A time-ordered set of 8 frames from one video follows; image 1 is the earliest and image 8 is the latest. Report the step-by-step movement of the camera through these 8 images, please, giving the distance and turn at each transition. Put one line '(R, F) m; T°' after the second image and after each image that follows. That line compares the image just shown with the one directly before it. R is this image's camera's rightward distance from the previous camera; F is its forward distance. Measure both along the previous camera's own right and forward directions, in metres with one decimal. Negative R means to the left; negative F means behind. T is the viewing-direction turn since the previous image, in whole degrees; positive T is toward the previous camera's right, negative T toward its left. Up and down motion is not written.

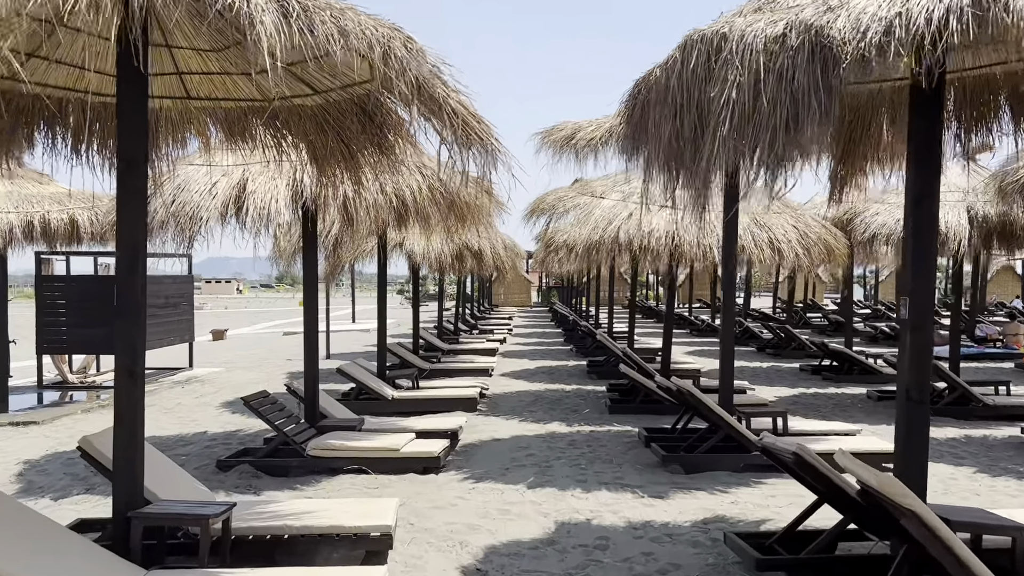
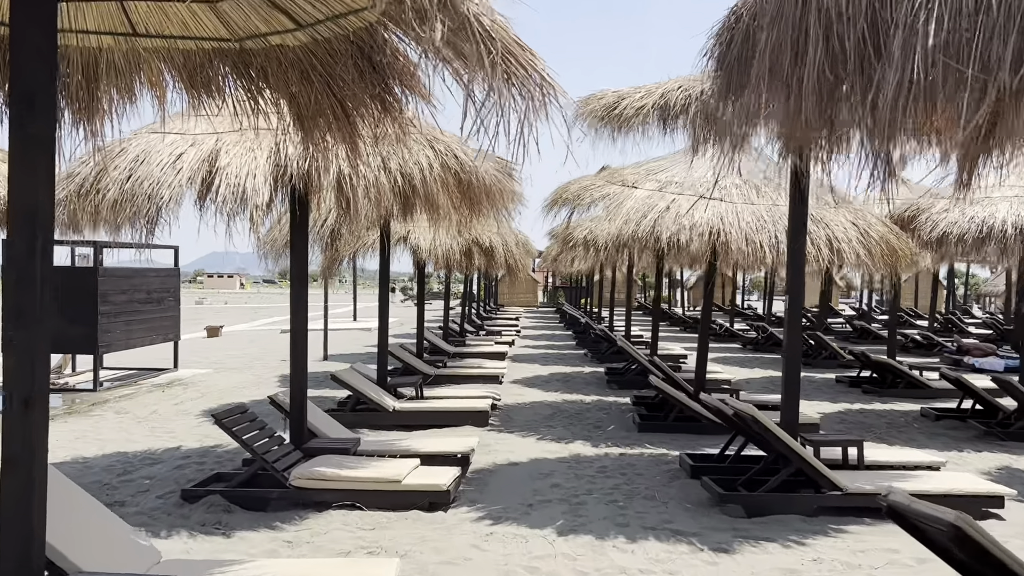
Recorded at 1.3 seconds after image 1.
(-0.1, +1.0) m; 0°
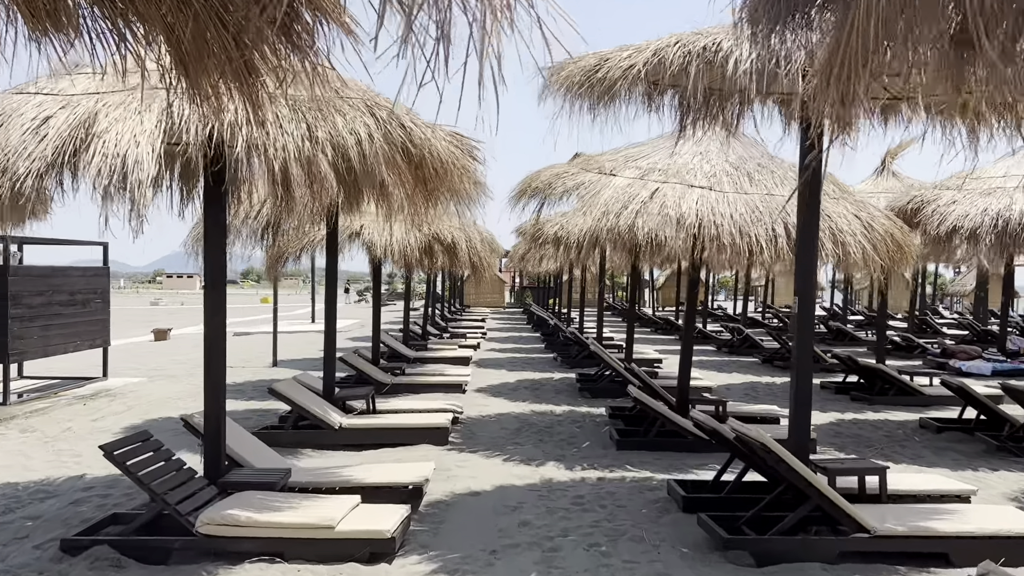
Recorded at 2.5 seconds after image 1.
(0.0, +0.9) m; +2°
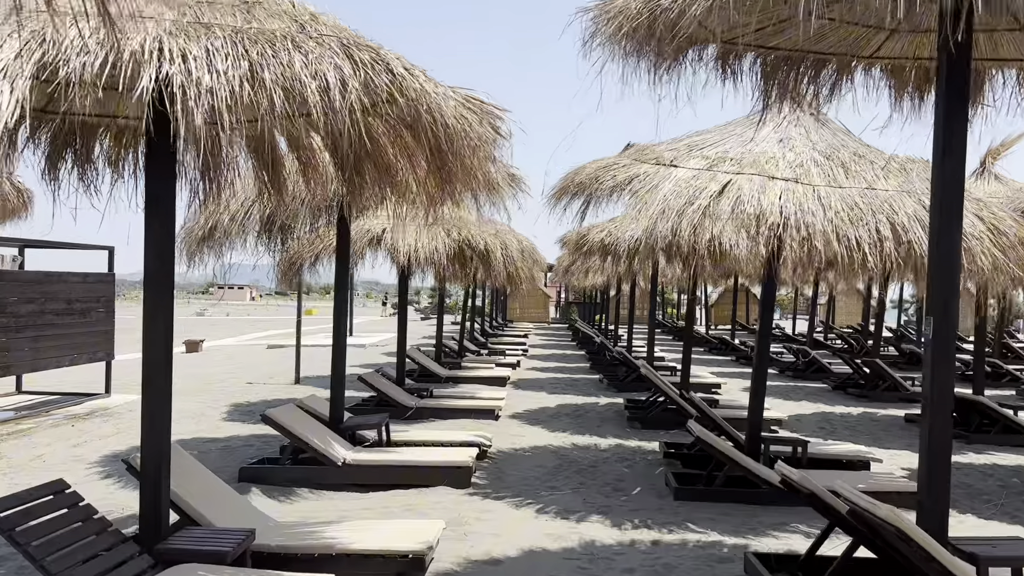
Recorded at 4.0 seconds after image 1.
(+0.1, +1.1) m; -3°
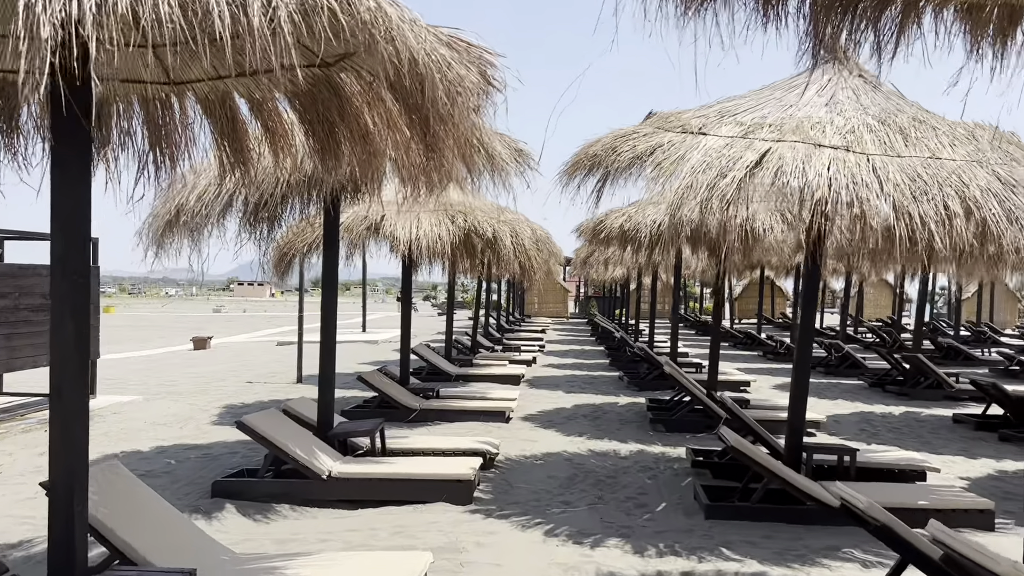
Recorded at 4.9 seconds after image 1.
(+0.1, +0.7) m; -1°
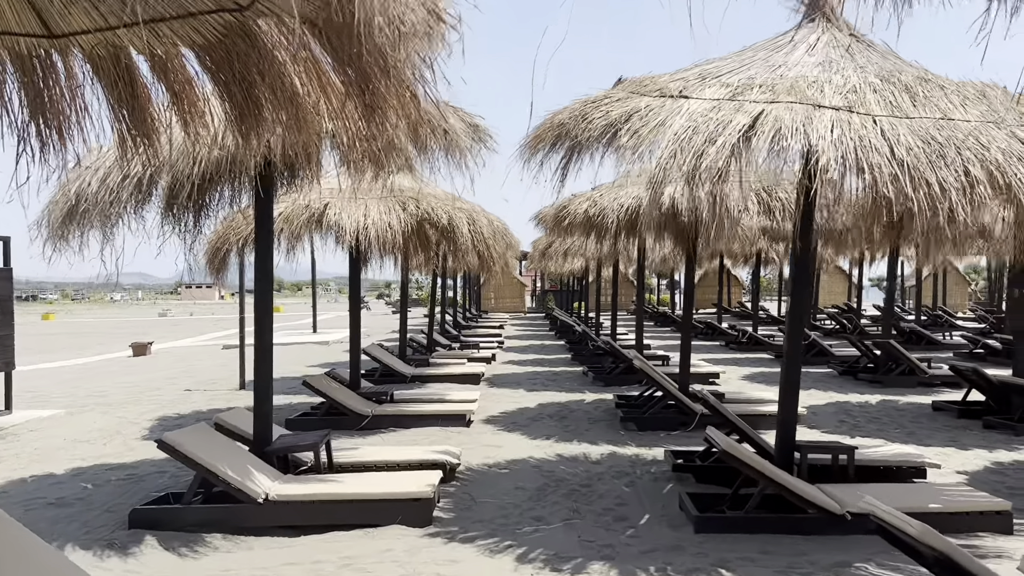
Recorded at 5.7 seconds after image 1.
(0.0, +0.6) m; +3°
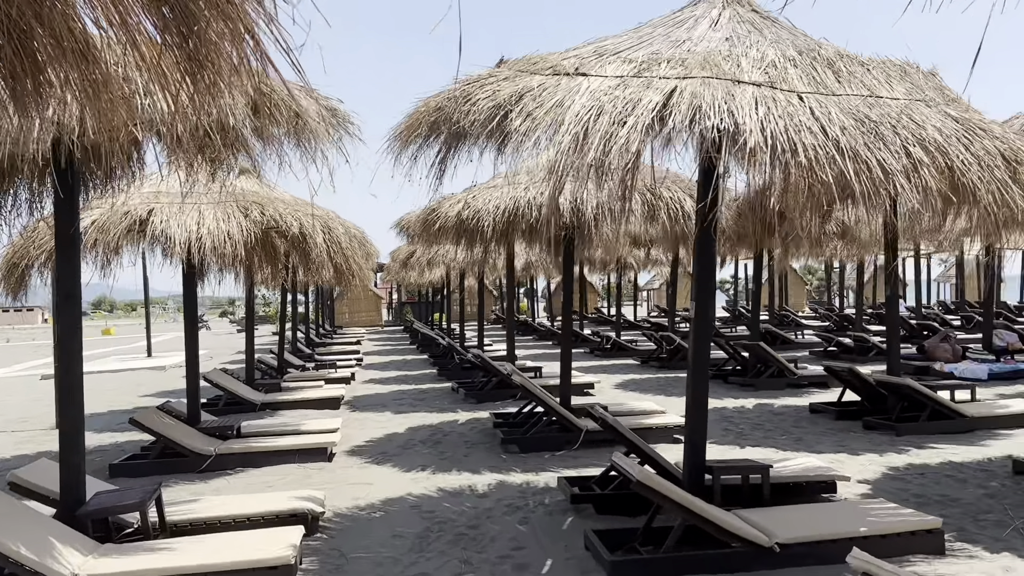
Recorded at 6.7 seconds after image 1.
(-0.1, +0.7) m; +10°
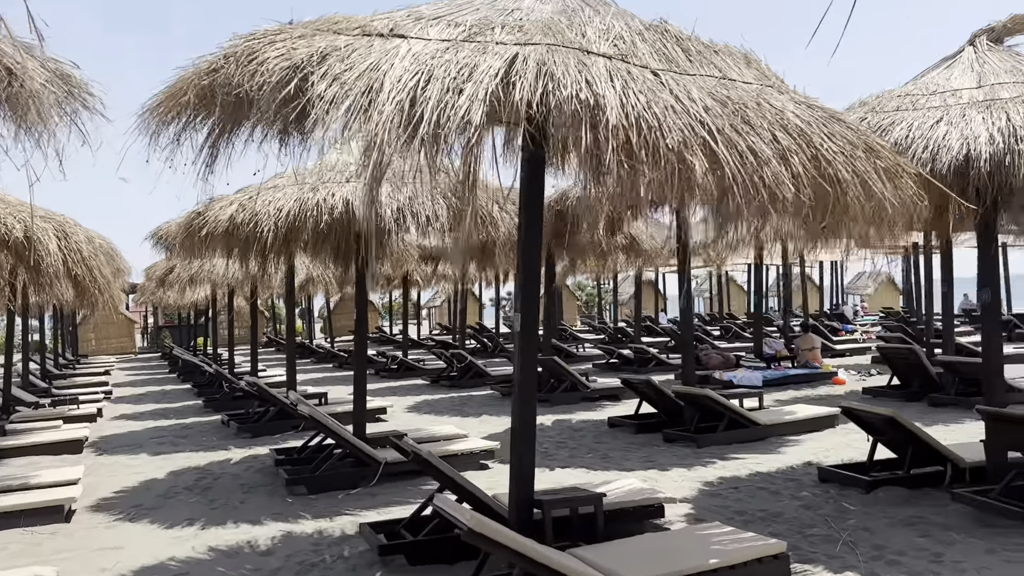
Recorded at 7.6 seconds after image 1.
(-0.1, +0.7) m; +15°
